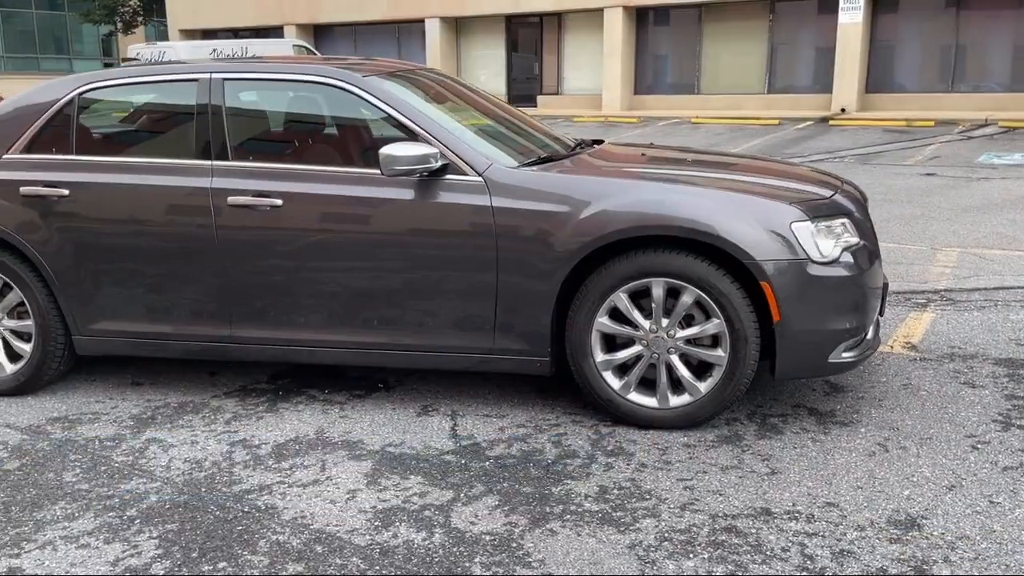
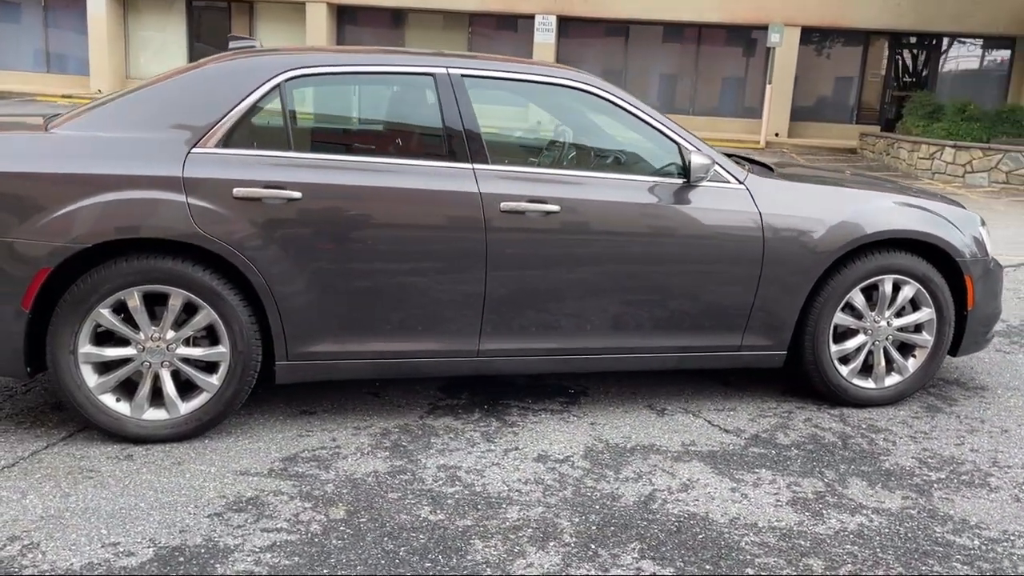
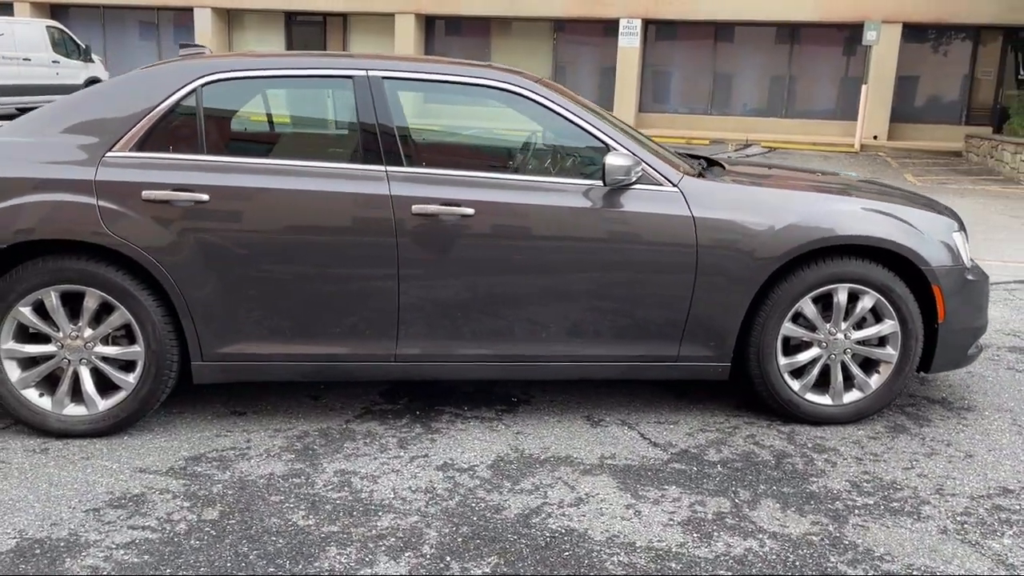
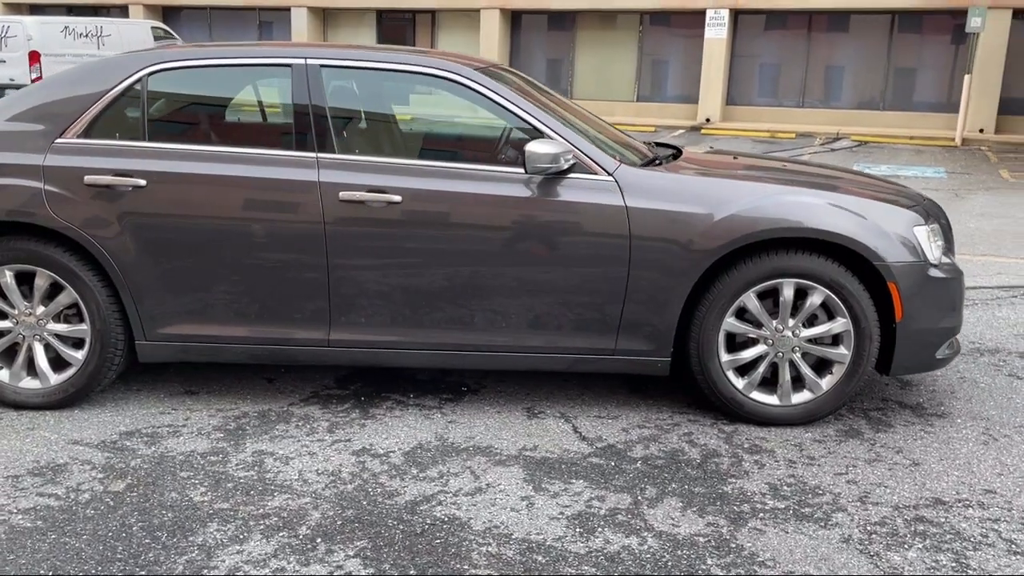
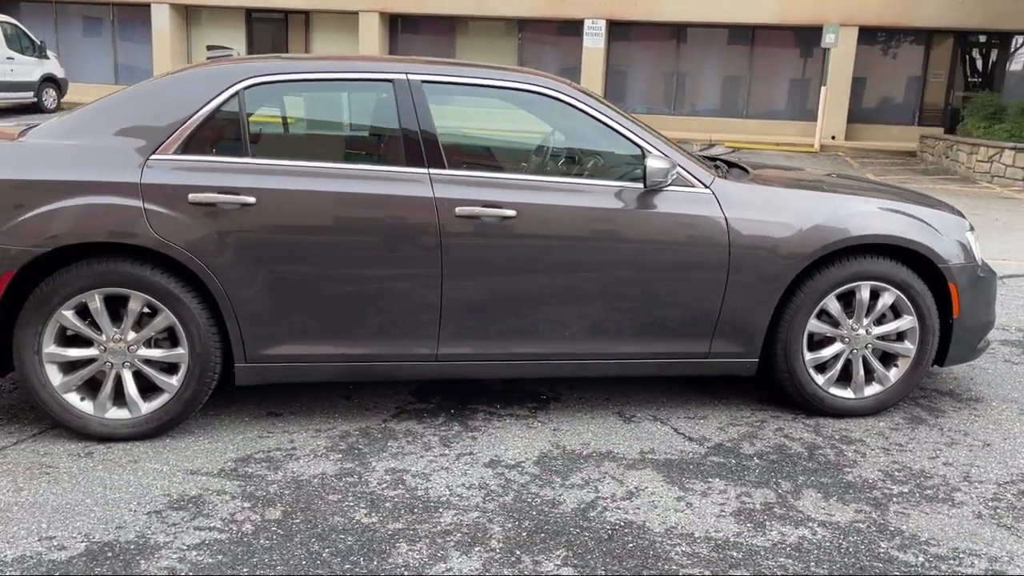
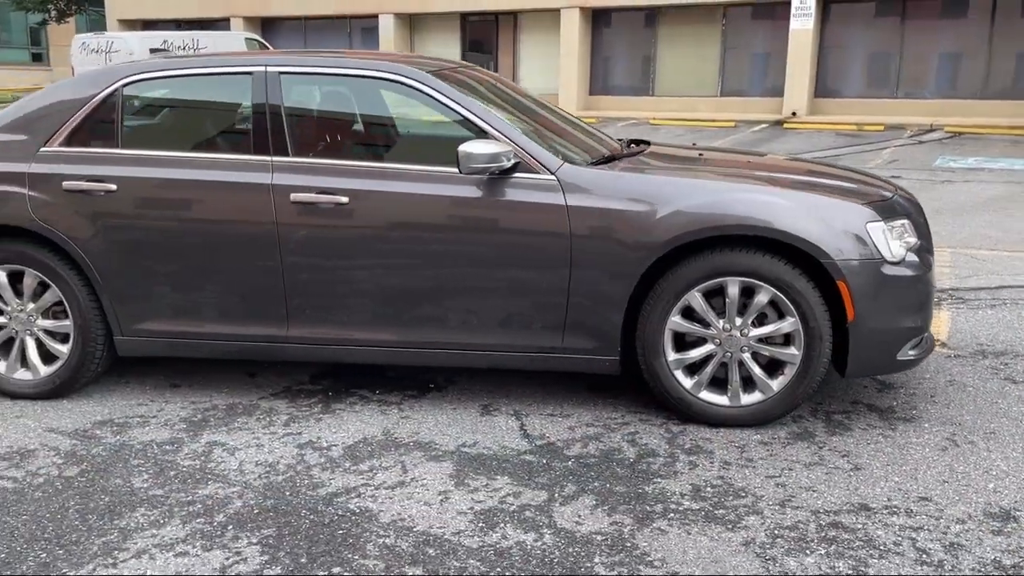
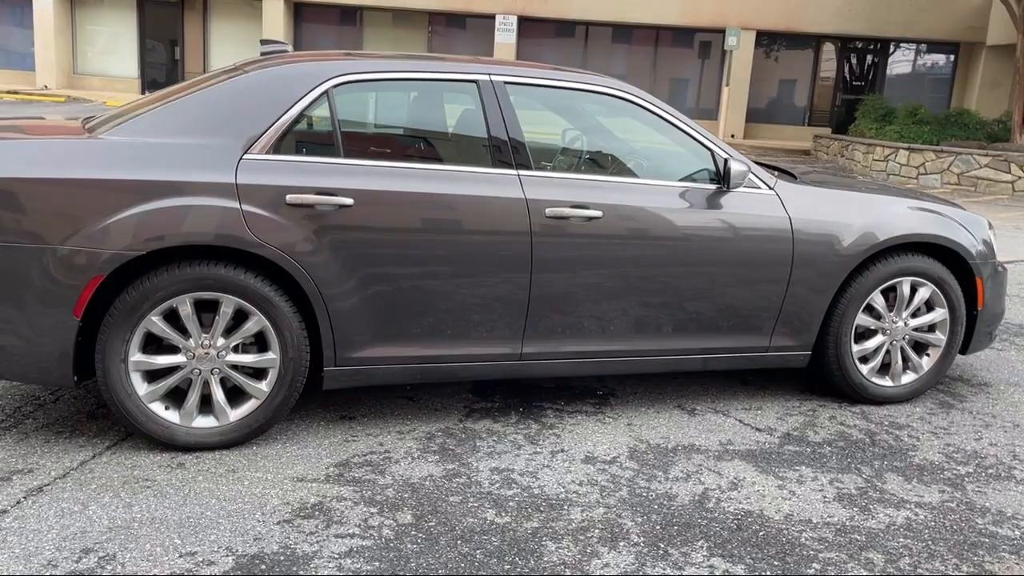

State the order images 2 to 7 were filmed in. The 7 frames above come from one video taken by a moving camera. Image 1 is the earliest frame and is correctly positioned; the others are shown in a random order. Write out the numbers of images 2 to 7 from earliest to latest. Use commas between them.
6, 4, 3, 5, 2, 7
